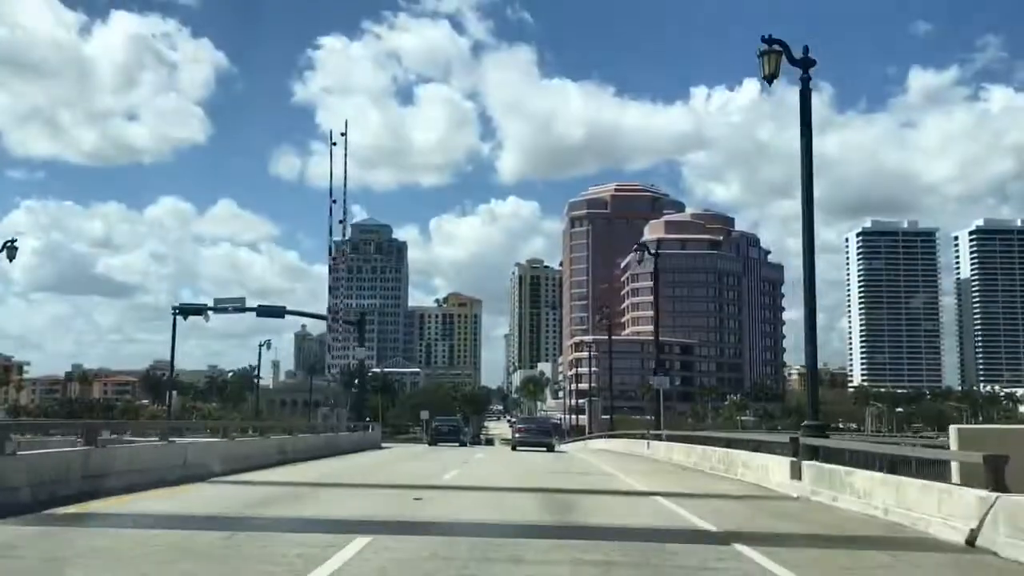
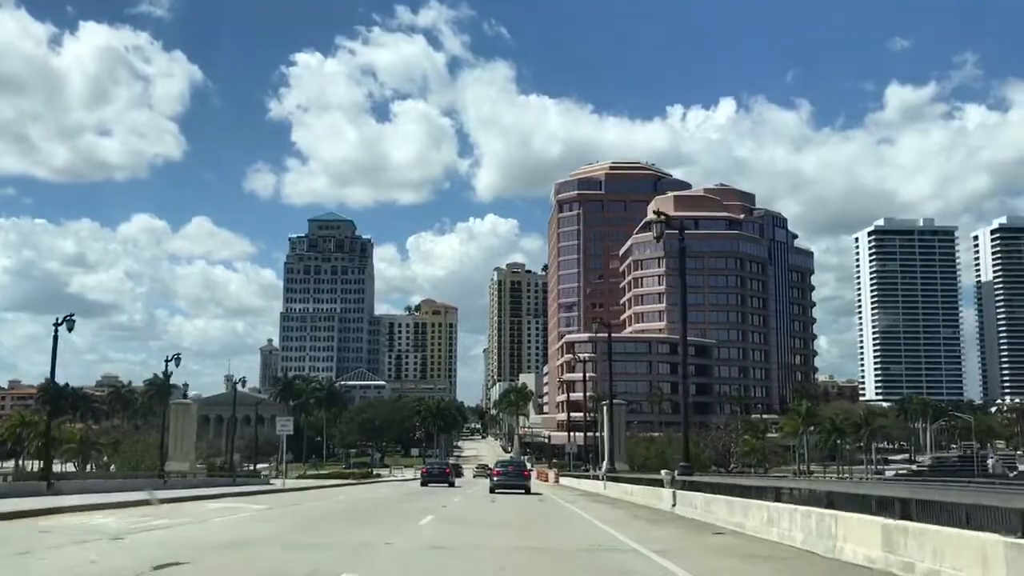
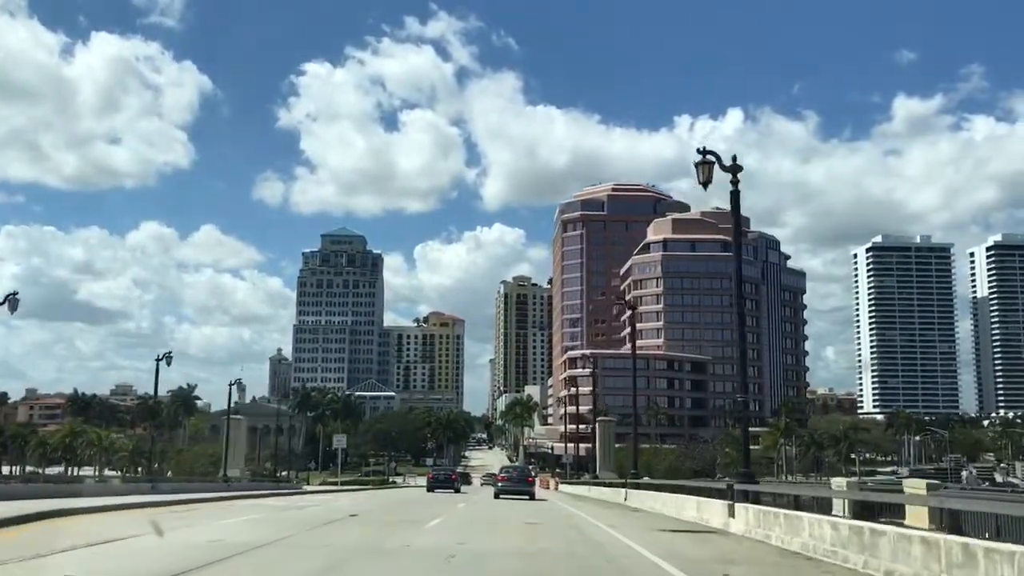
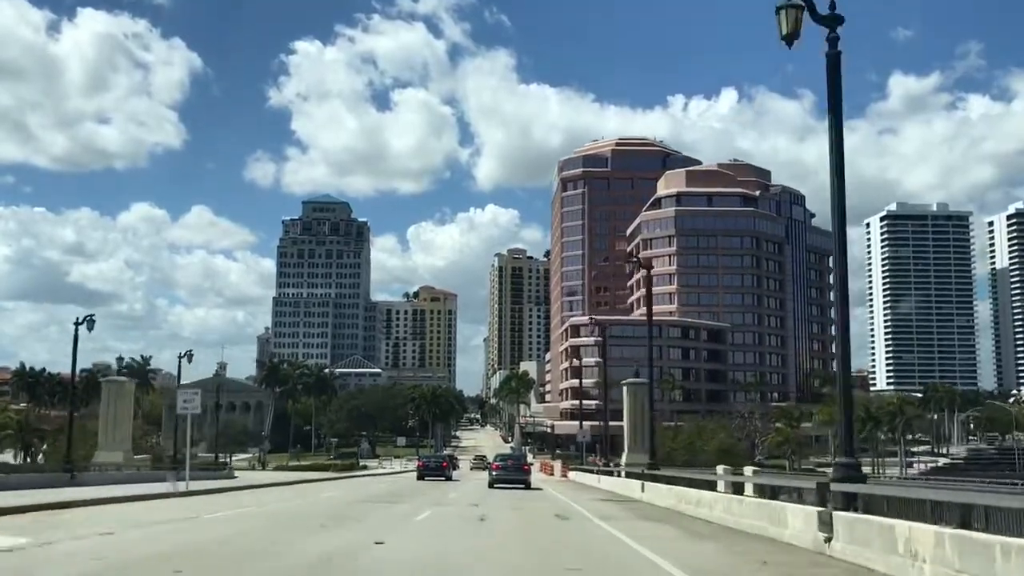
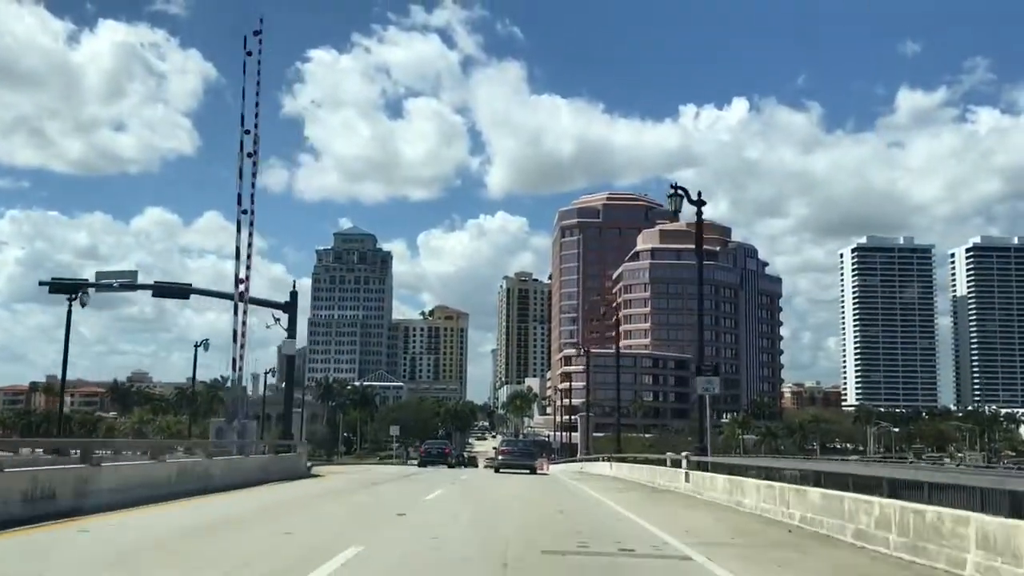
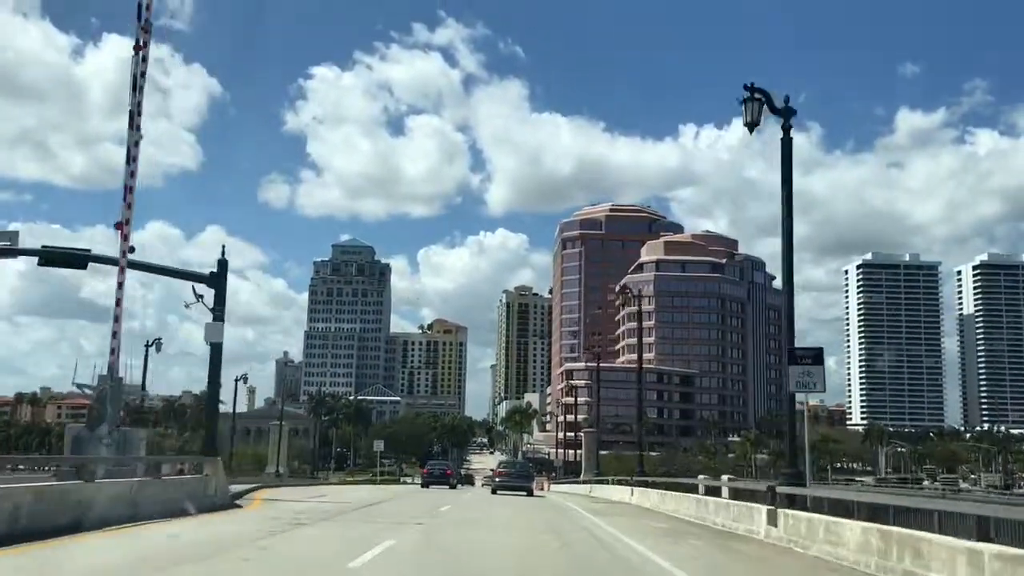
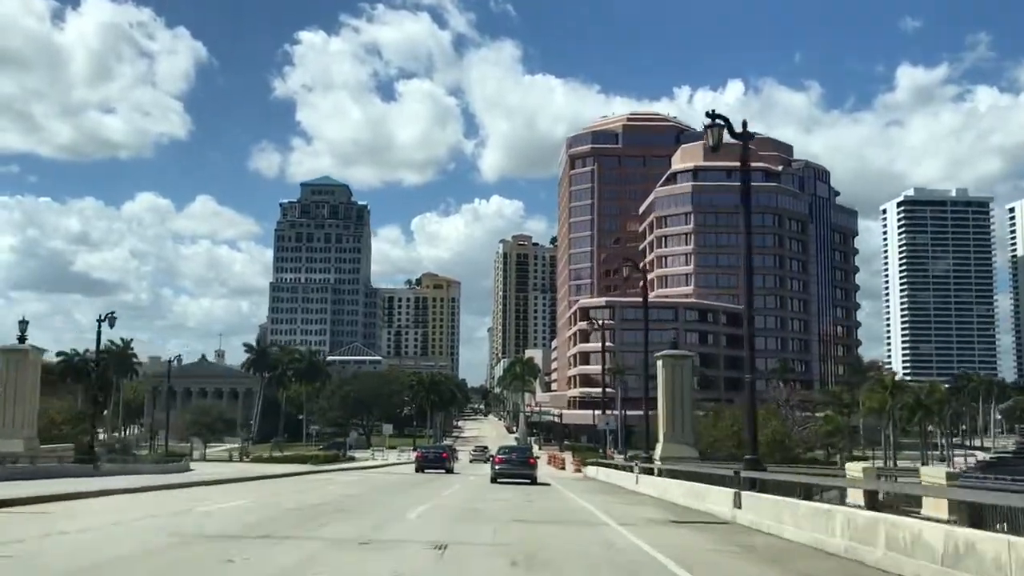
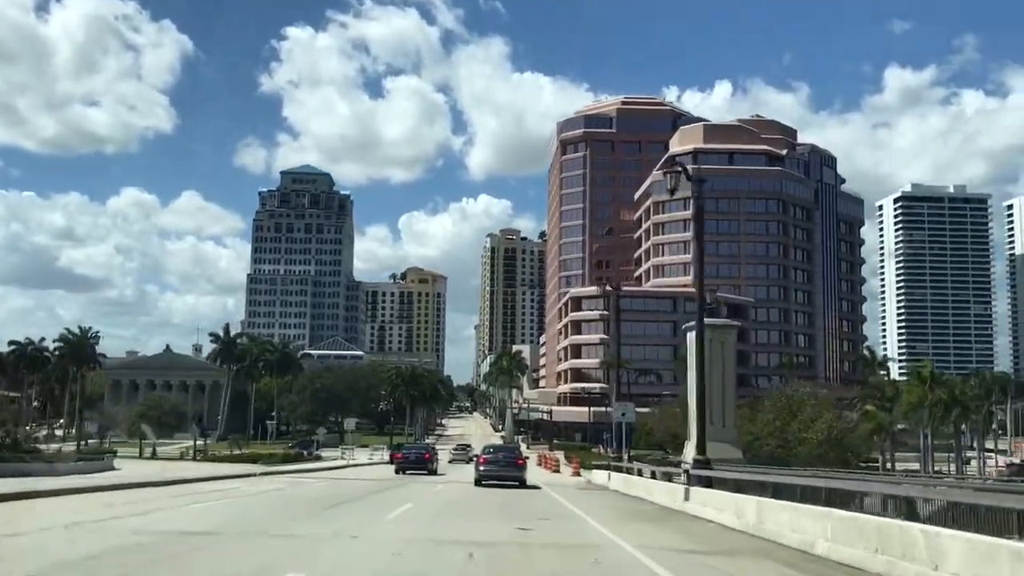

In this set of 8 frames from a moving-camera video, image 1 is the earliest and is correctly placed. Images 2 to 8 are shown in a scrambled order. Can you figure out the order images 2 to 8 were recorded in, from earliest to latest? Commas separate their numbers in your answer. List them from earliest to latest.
5, 6, 3, 2, 4, 7, 8
